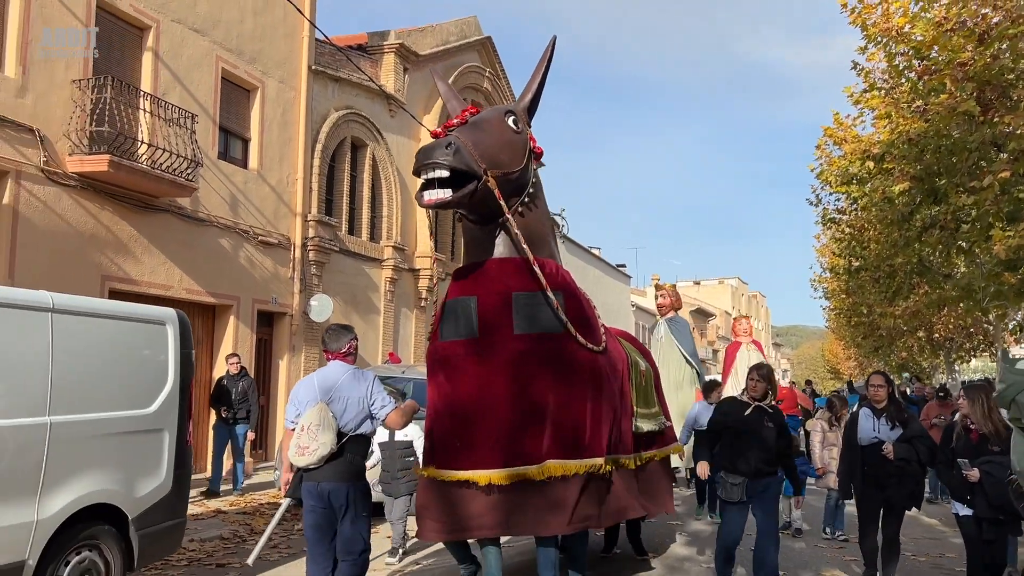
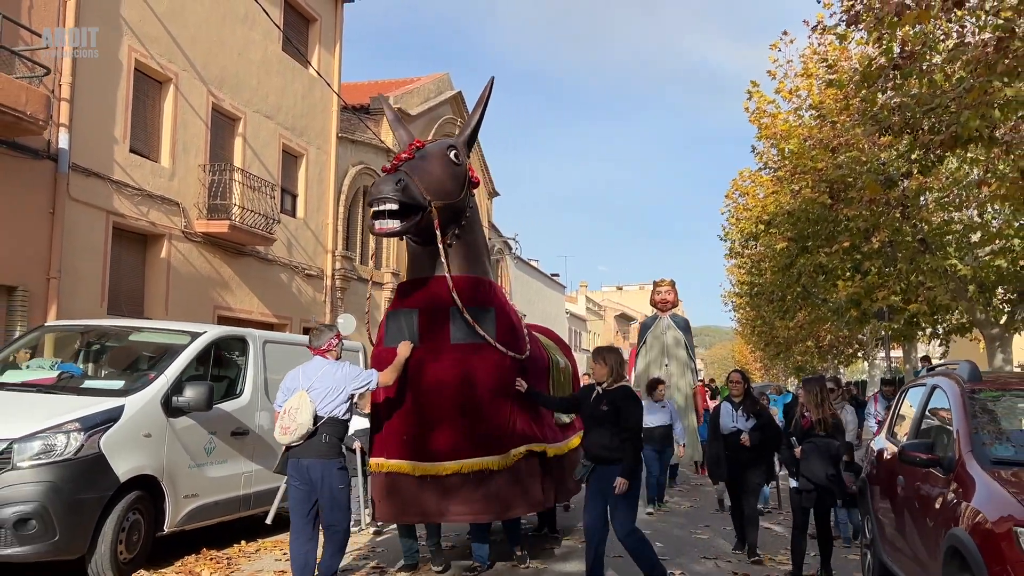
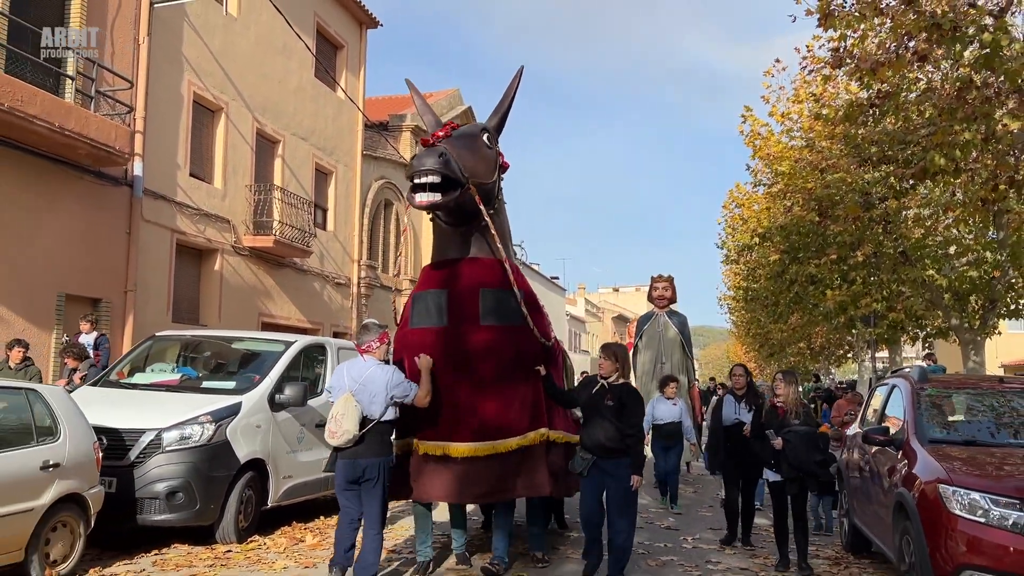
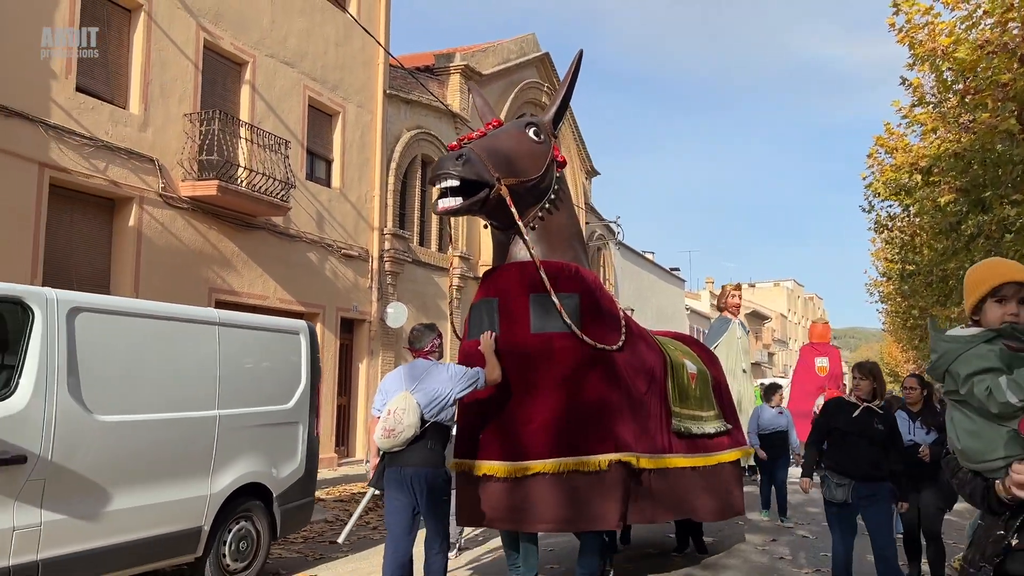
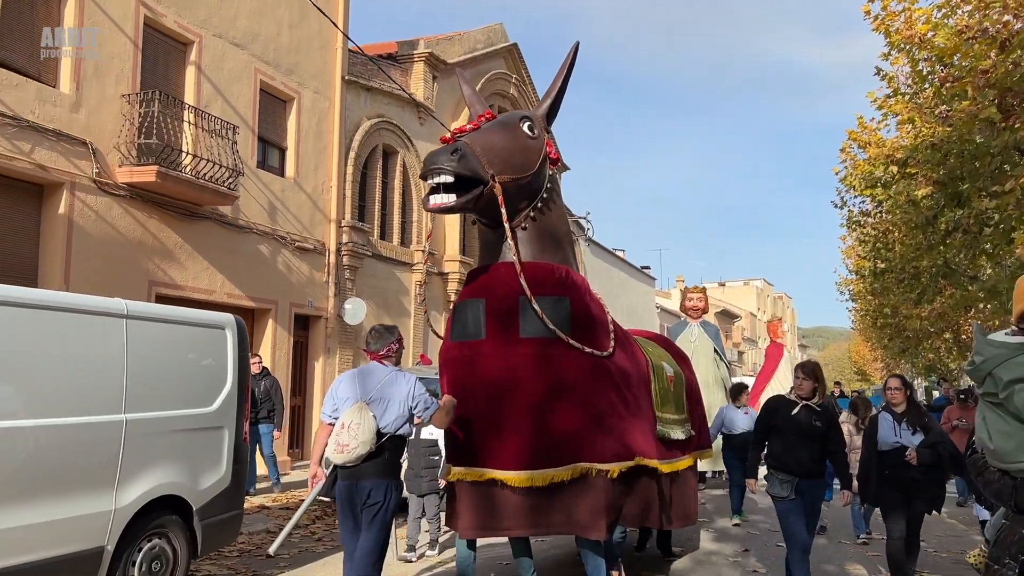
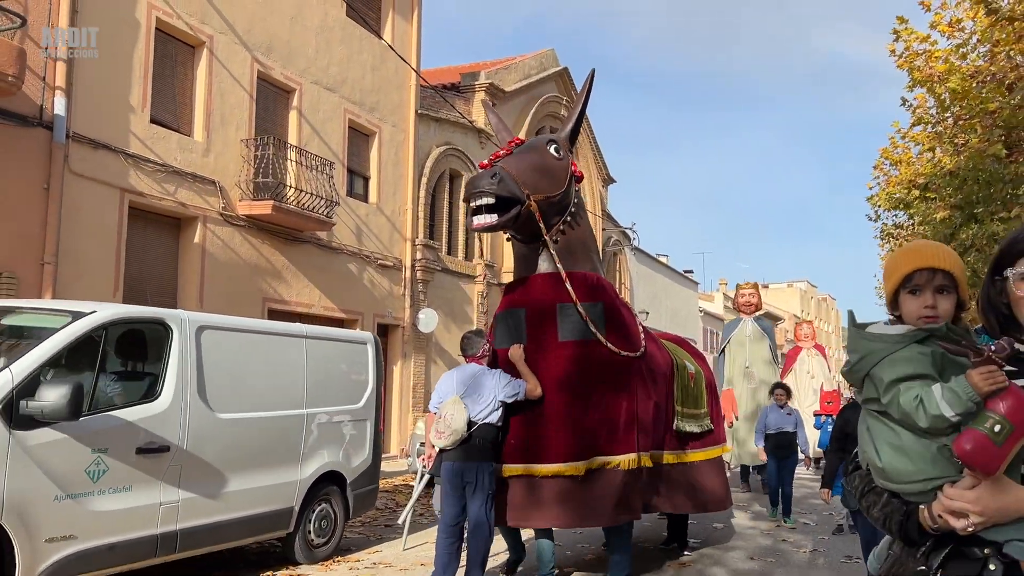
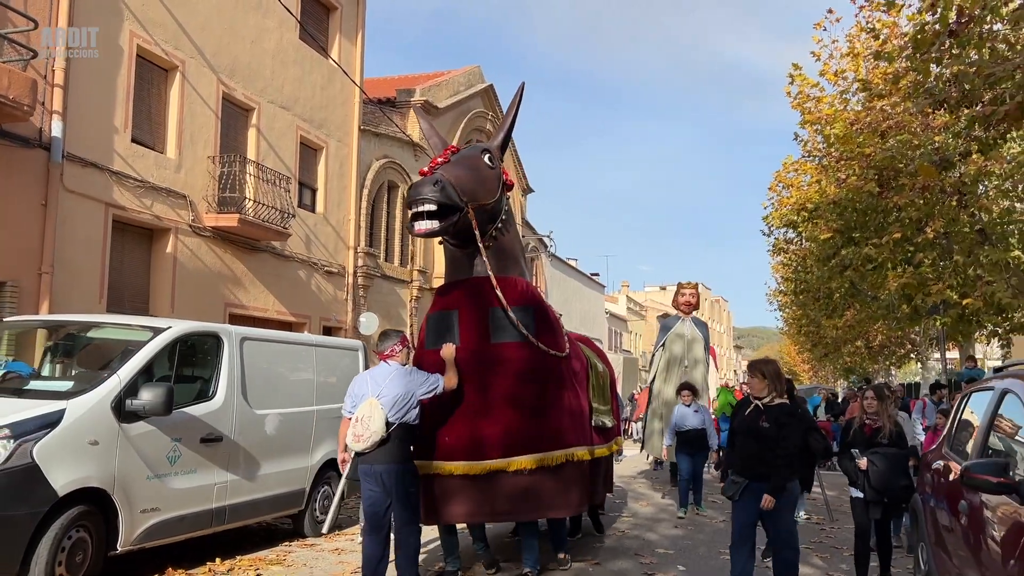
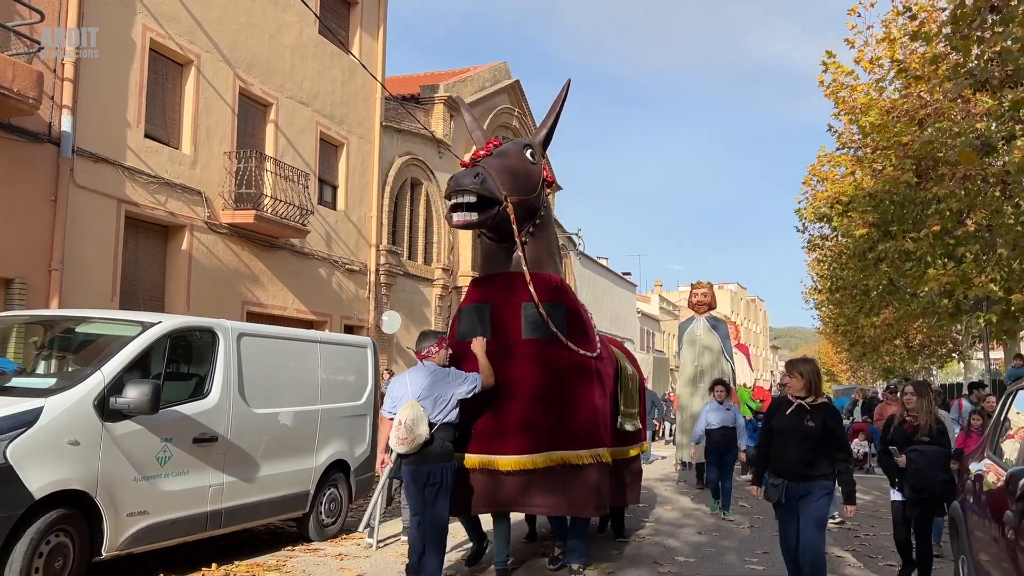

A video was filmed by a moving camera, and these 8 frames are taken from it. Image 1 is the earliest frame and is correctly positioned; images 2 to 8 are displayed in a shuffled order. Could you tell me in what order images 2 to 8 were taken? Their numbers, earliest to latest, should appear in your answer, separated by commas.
5, 4, 6, 8, 7, 2, 3
